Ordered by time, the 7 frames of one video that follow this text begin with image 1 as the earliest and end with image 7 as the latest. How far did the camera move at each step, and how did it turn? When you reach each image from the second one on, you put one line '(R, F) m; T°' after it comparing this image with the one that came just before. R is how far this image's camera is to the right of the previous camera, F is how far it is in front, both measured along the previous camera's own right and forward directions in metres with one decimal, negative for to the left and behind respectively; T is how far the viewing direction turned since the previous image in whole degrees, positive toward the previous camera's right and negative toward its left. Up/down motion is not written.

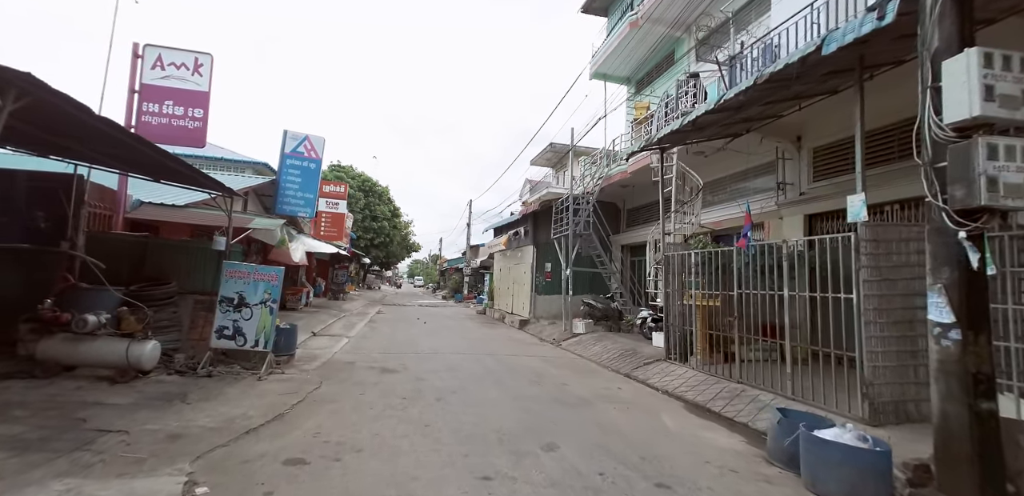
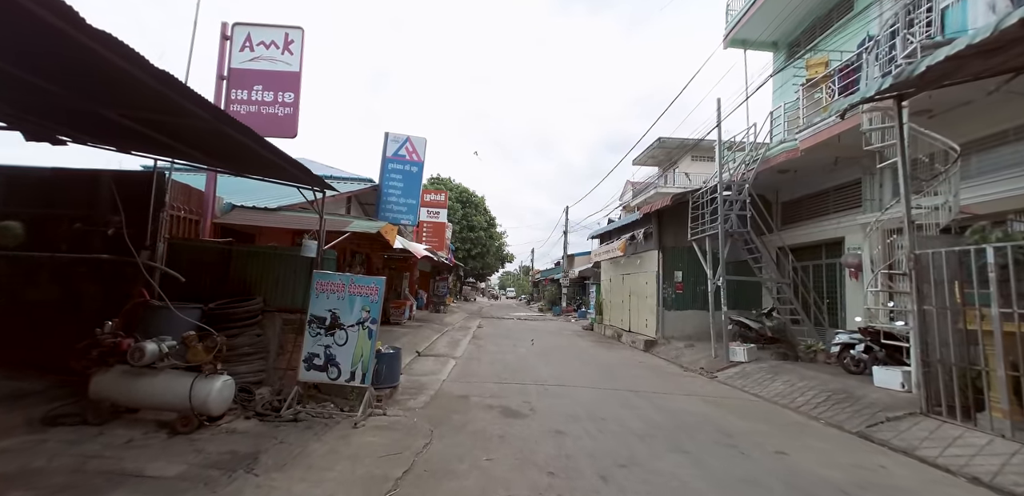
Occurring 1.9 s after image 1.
(-1.1, +1.9) m; -13°
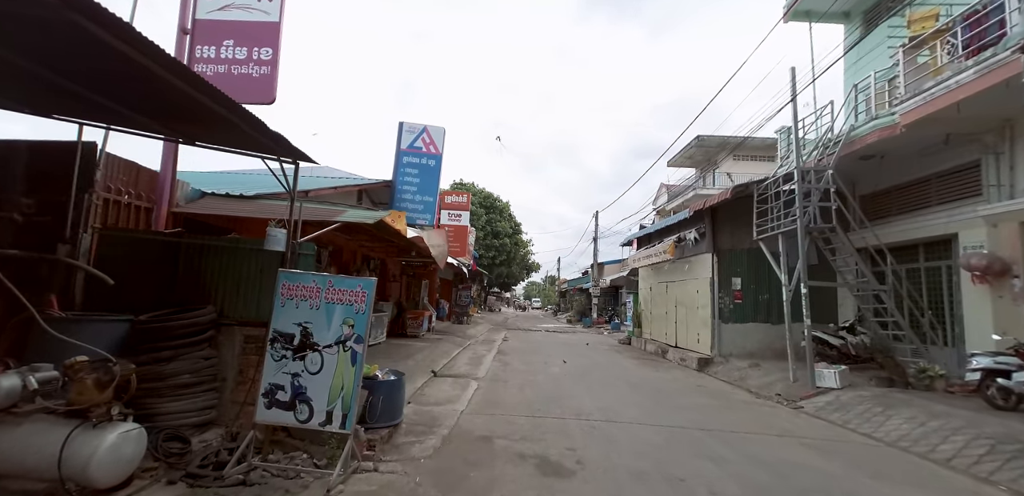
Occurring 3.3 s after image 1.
(-0.1, +1.4) m; -4°
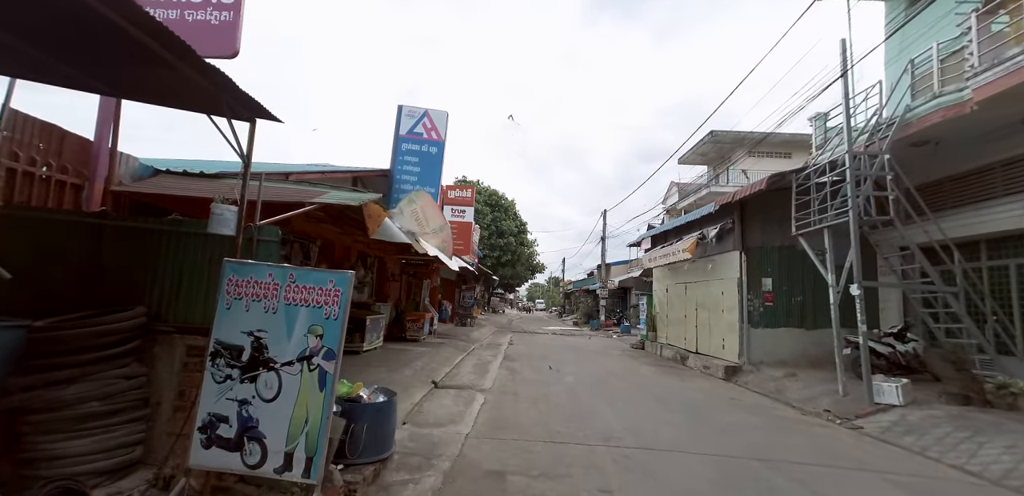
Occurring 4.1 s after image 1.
(-0.2, +0.9) m; 0°
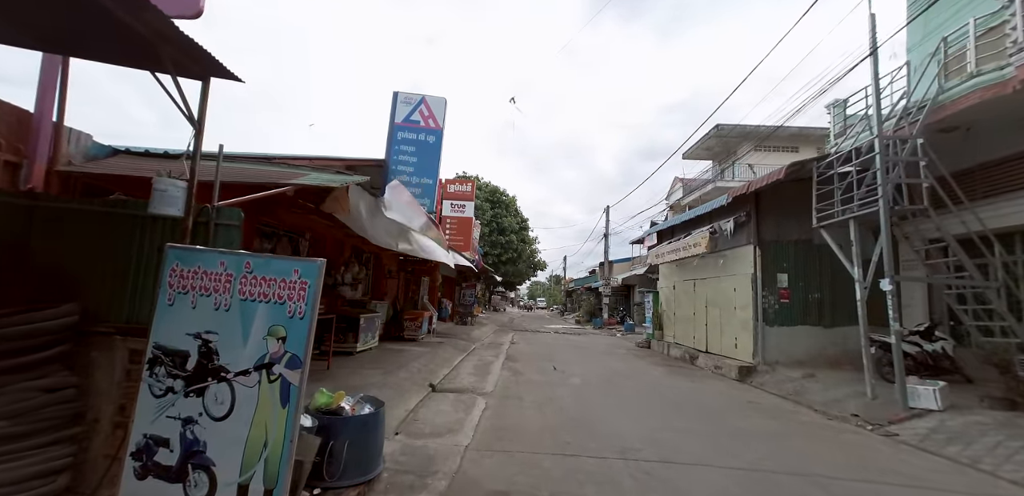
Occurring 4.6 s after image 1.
(0.0, +0.5) m; 0°
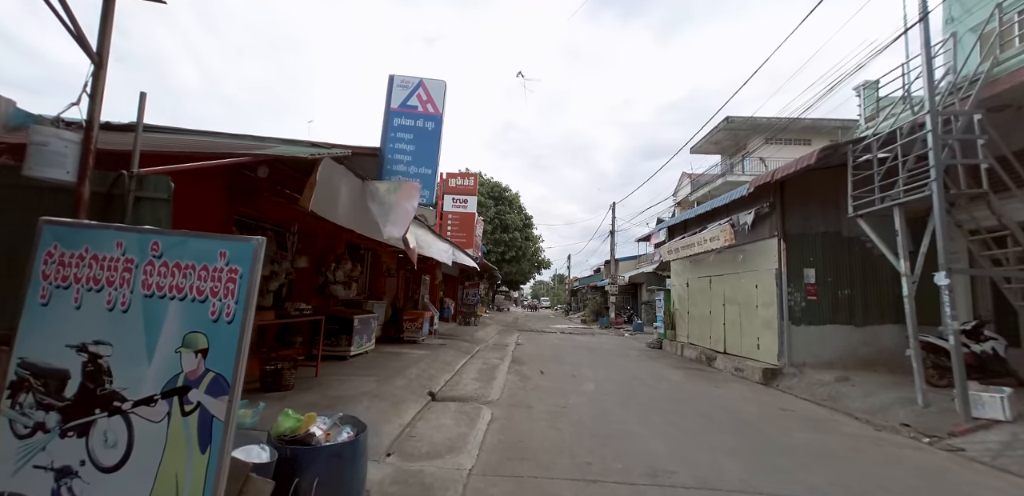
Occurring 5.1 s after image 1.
(-0.1, +0.6) m; 0°
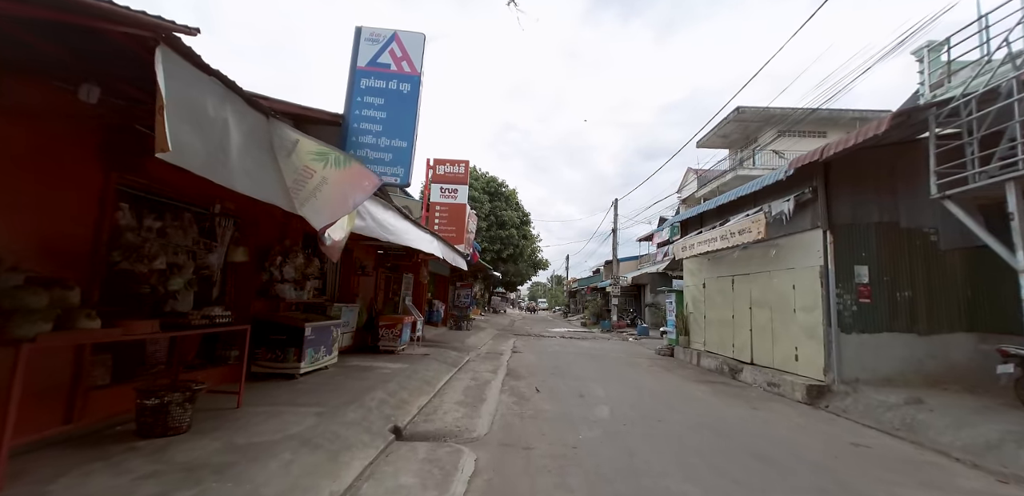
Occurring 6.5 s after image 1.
(+0.1, +1.5) m; 0°
